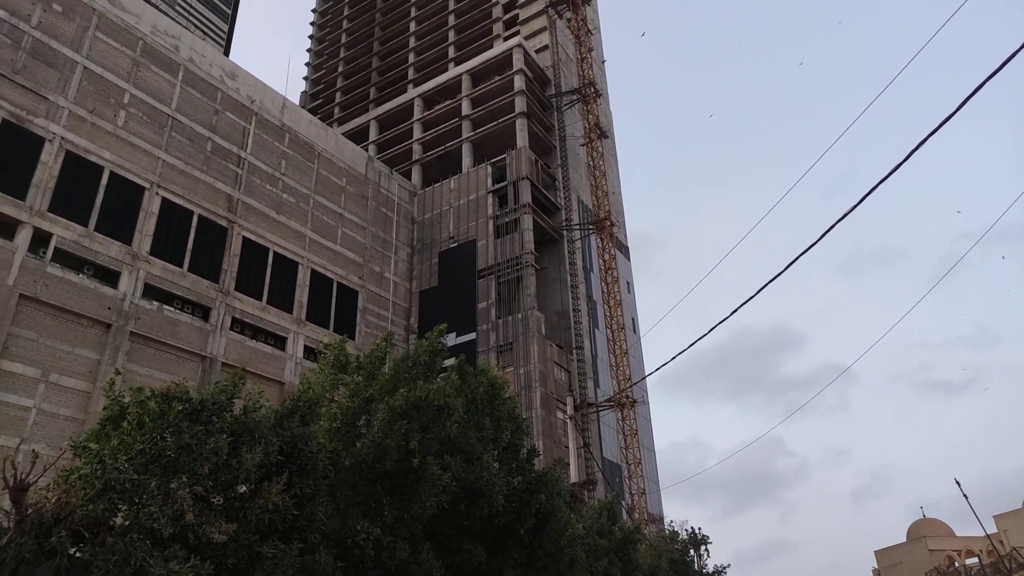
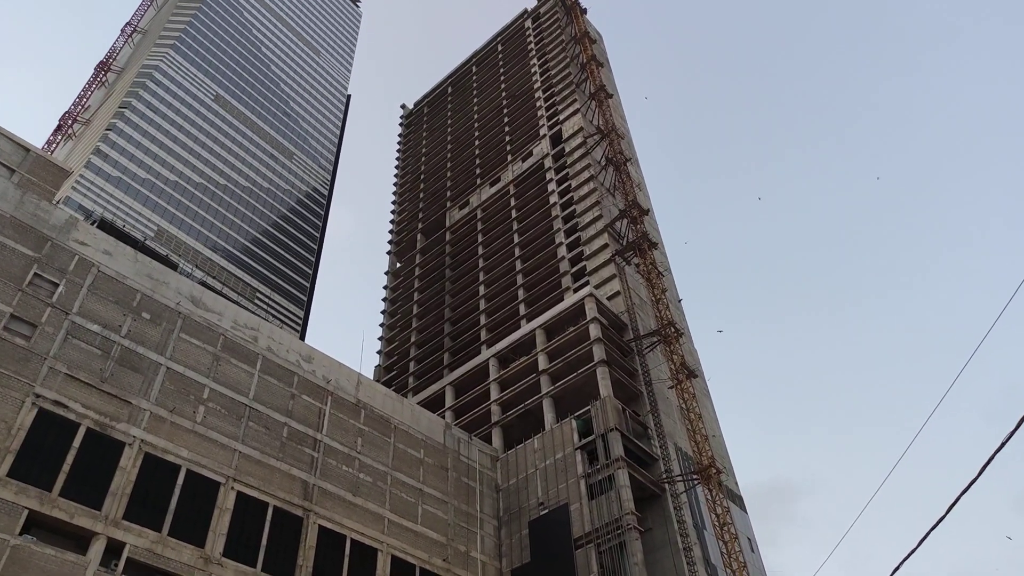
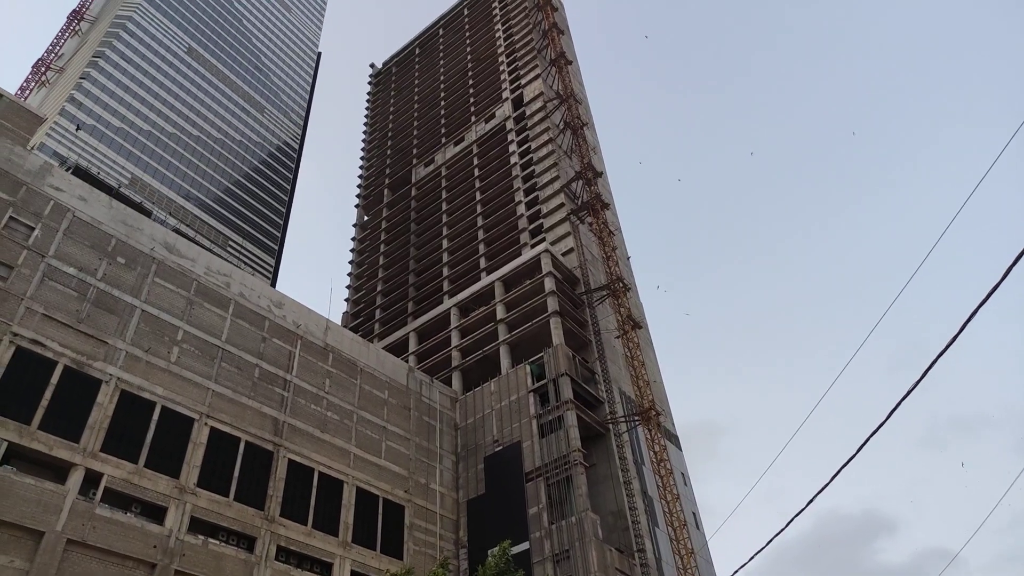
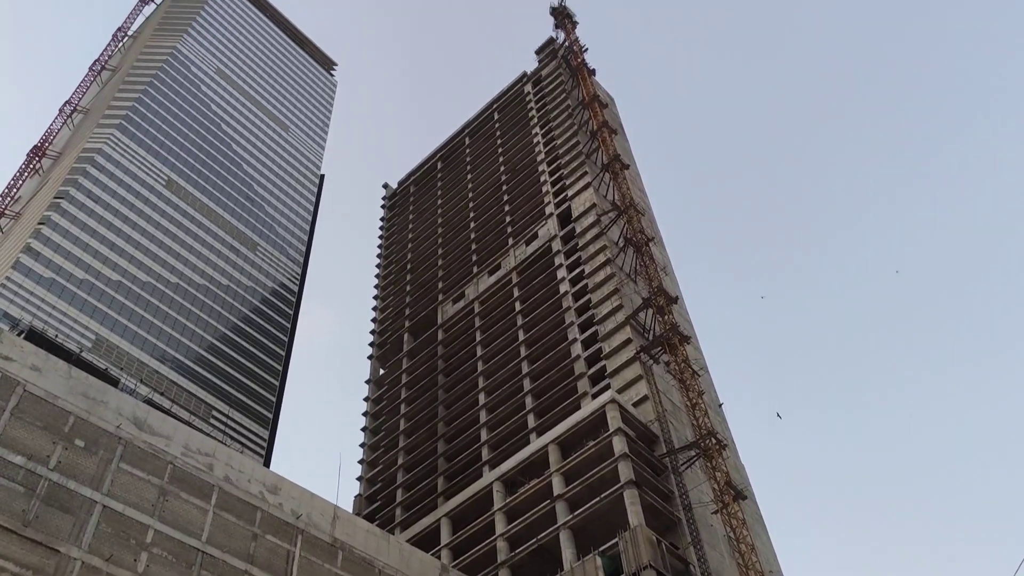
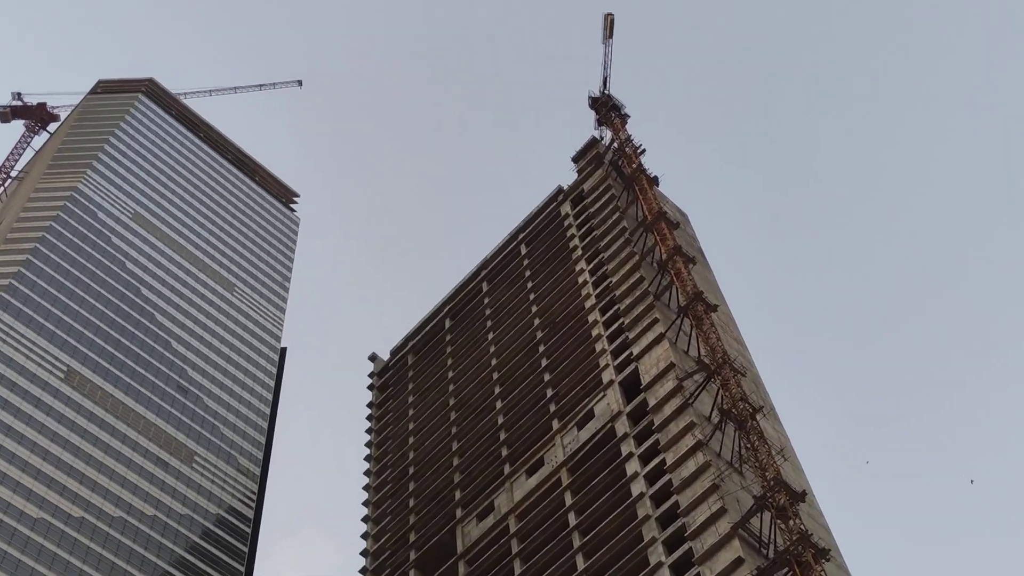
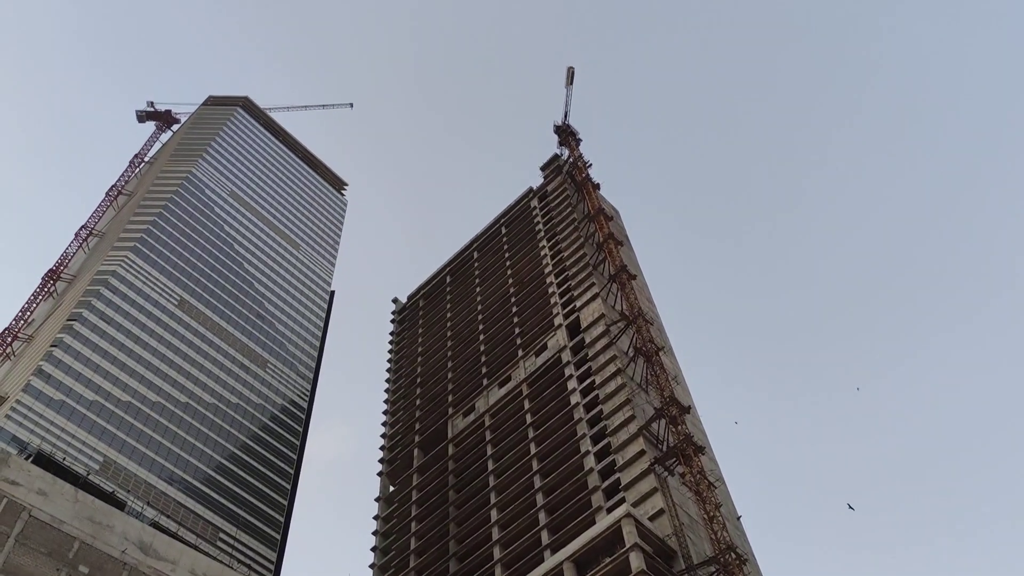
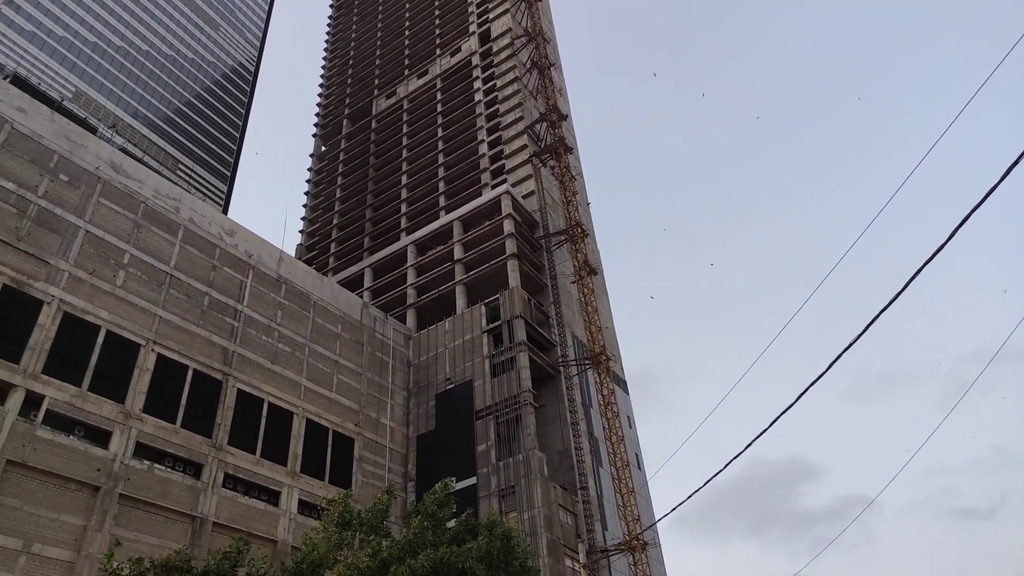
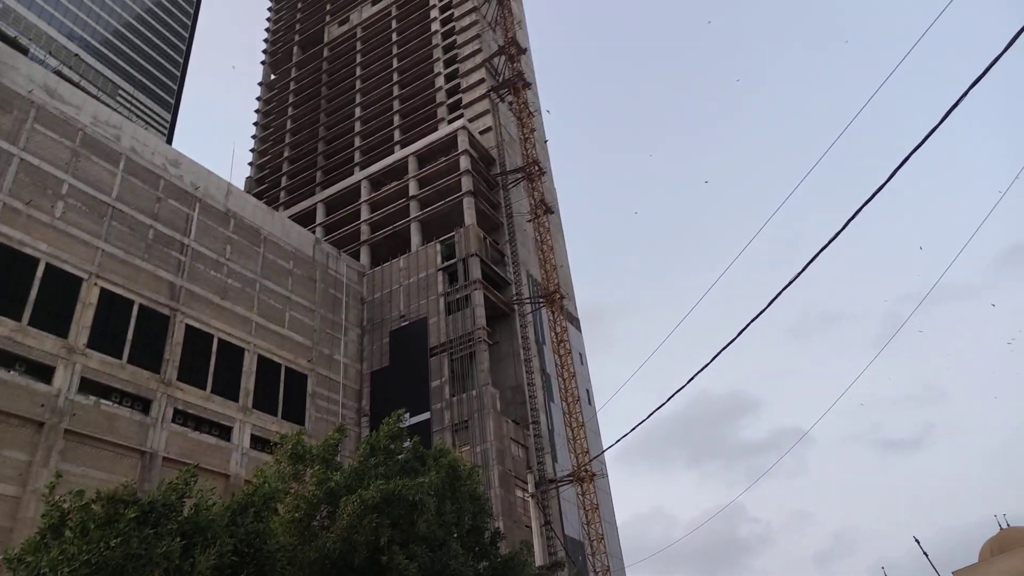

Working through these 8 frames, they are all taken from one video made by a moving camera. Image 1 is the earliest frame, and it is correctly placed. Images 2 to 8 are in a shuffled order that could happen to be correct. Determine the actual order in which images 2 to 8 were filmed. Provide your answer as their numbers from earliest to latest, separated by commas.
8, 7, 3, 2, 4, 6, 5
